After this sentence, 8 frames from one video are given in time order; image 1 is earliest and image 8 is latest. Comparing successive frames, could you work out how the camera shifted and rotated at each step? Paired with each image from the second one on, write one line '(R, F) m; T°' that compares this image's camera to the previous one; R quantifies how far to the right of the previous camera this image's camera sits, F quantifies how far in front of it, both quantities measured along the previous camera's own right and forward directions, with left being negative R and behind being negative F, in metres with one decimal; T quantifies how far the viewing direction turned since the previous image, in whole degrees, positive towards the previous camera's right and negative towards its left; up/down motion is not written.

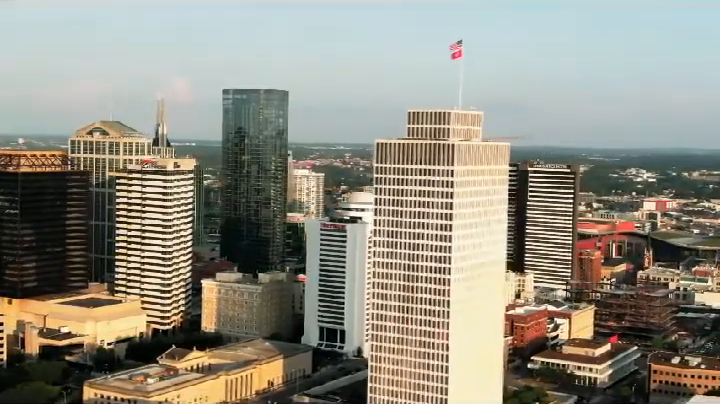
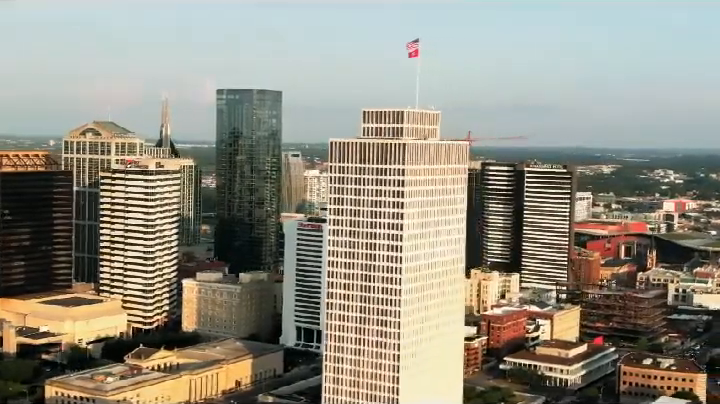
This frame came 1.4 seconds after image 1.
(+4.9, +0.3) m; -2°
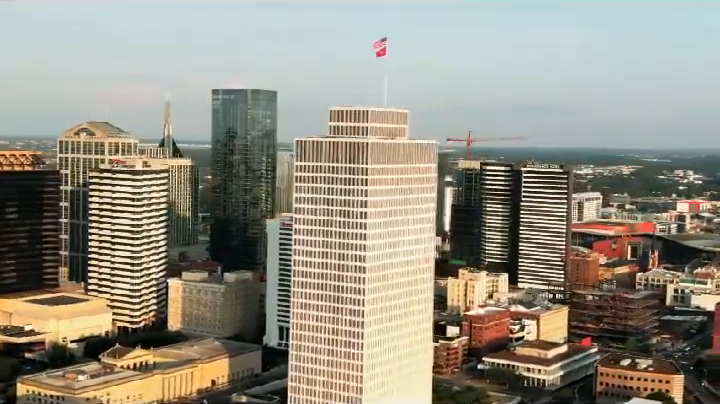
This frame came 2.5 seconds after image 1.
(+3.6, +0.2) m; -1°
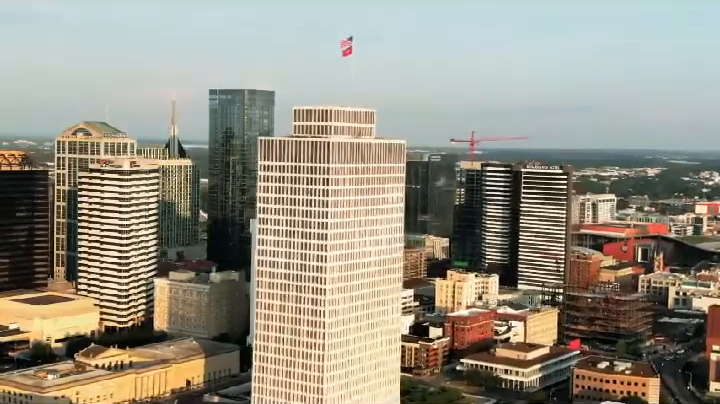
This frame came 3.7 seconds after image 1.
(+4.0, +0.5) m; -1°
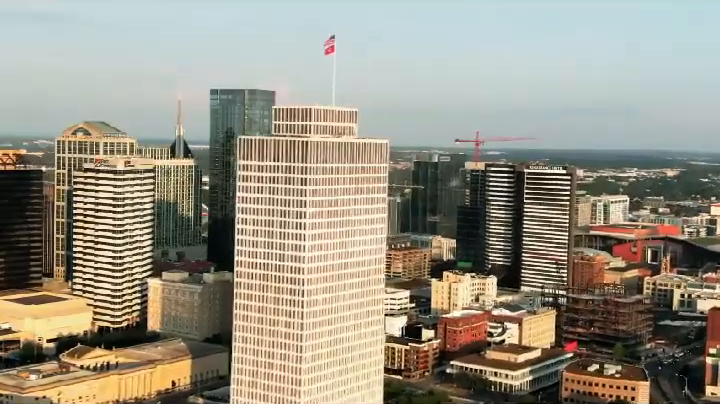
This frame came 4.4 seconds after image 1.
(+2.4, +0.8) m; -1°
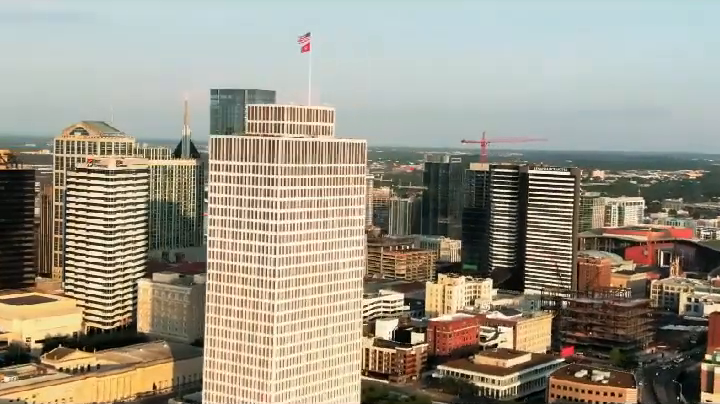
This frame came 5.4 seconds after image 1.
(+3.0, +1.4) m; -1°
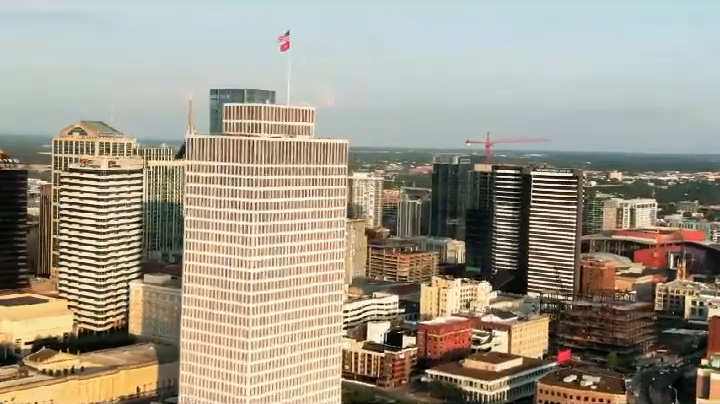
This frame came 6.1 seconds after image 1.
(+2.4, +1.2) m; -1°
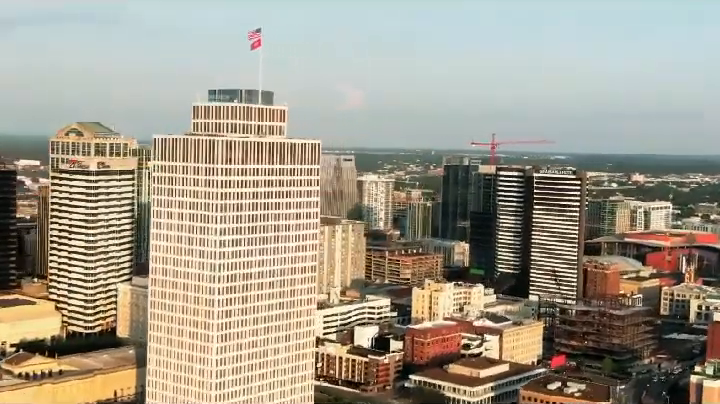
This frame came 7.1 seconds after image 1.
(+3.1, +1.6) m; -1°
